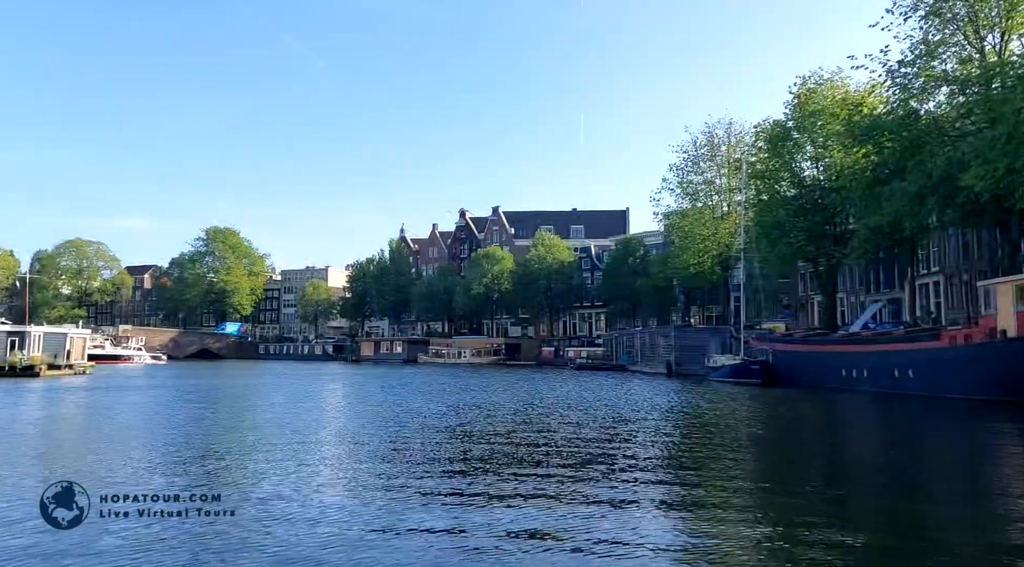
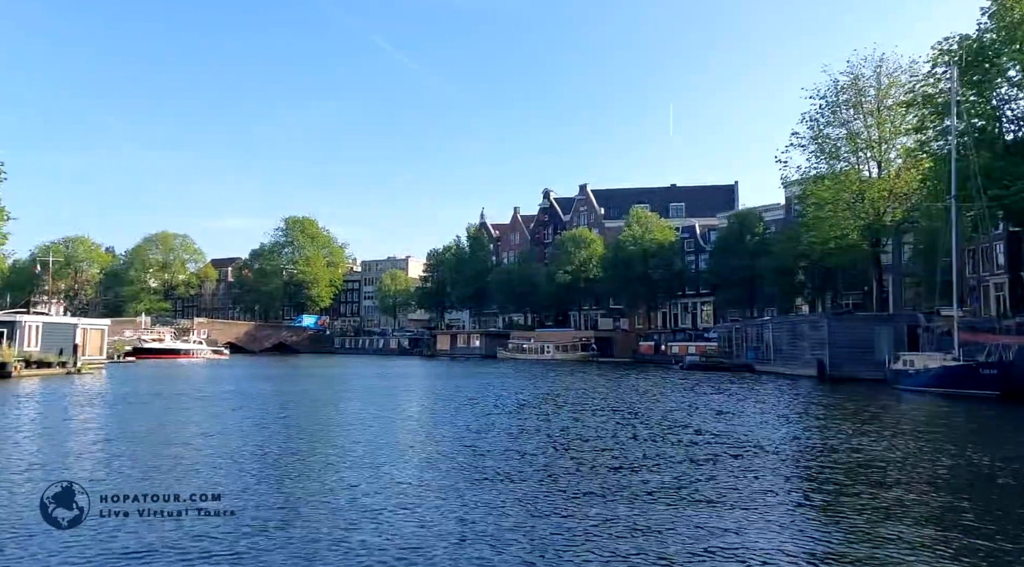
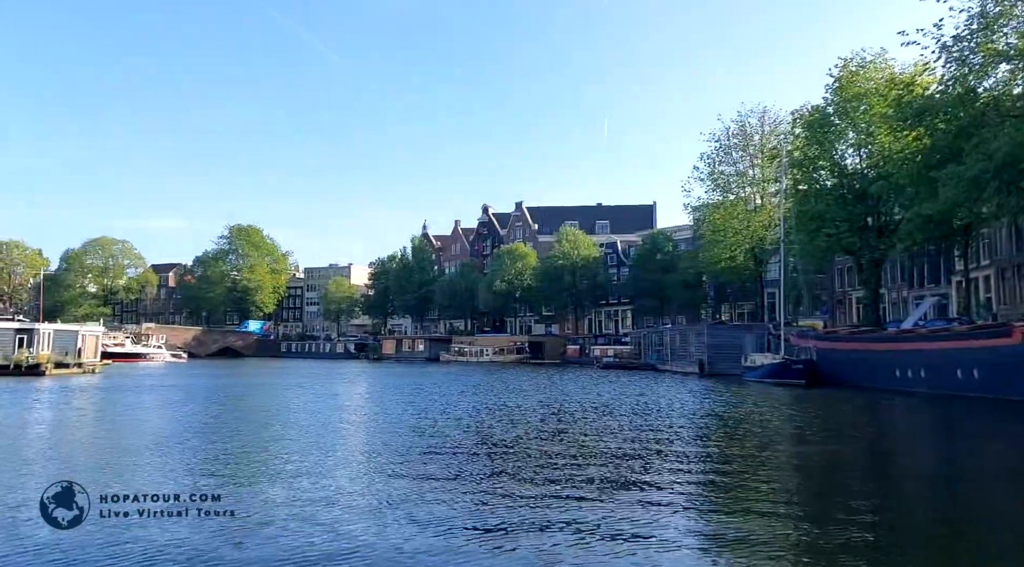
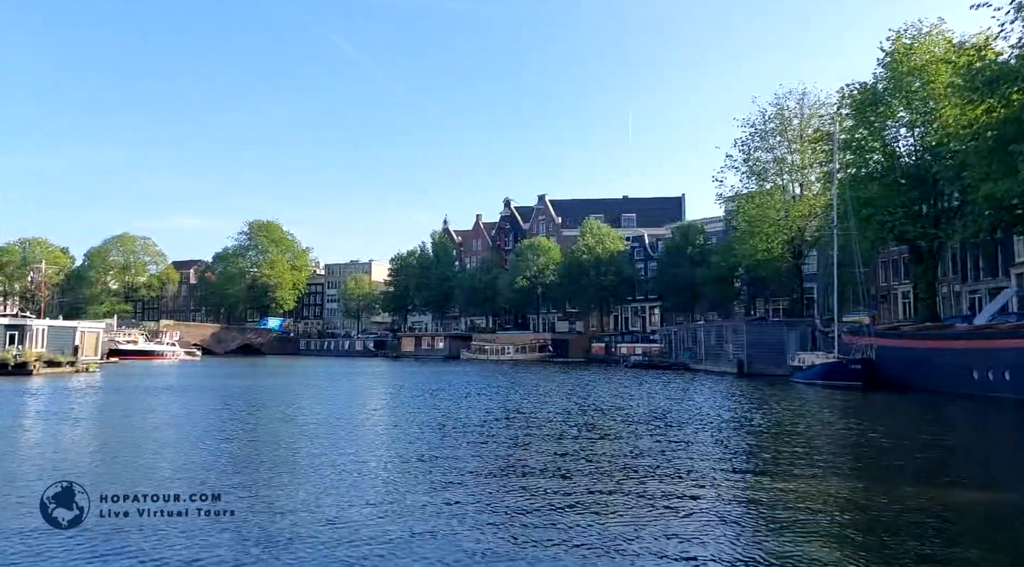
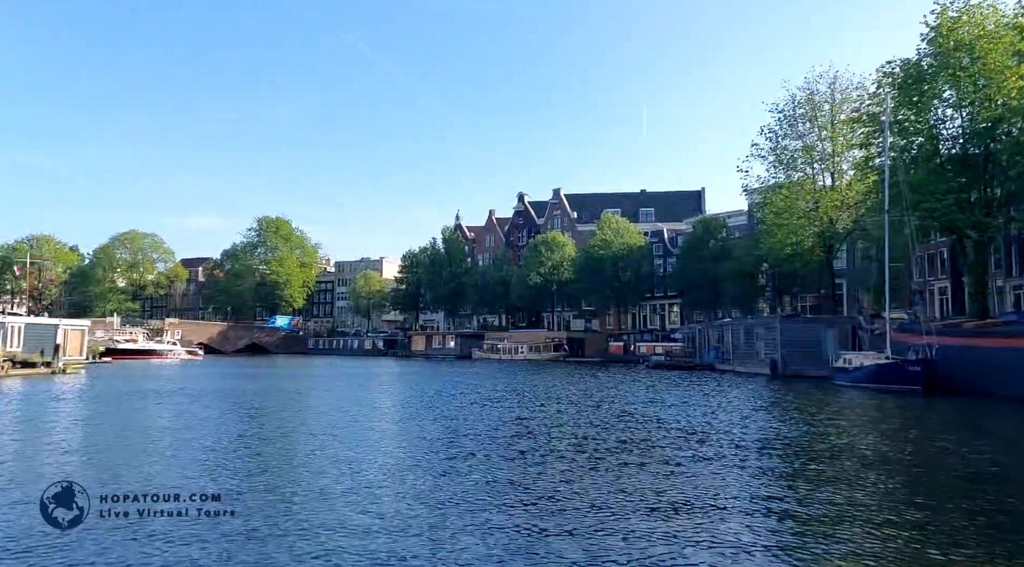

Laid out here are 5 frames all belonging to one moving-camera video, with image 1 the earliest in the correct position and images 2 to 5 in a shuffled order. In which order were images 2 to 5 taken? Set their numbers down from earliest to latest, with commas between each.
3, 4, 5, 2
